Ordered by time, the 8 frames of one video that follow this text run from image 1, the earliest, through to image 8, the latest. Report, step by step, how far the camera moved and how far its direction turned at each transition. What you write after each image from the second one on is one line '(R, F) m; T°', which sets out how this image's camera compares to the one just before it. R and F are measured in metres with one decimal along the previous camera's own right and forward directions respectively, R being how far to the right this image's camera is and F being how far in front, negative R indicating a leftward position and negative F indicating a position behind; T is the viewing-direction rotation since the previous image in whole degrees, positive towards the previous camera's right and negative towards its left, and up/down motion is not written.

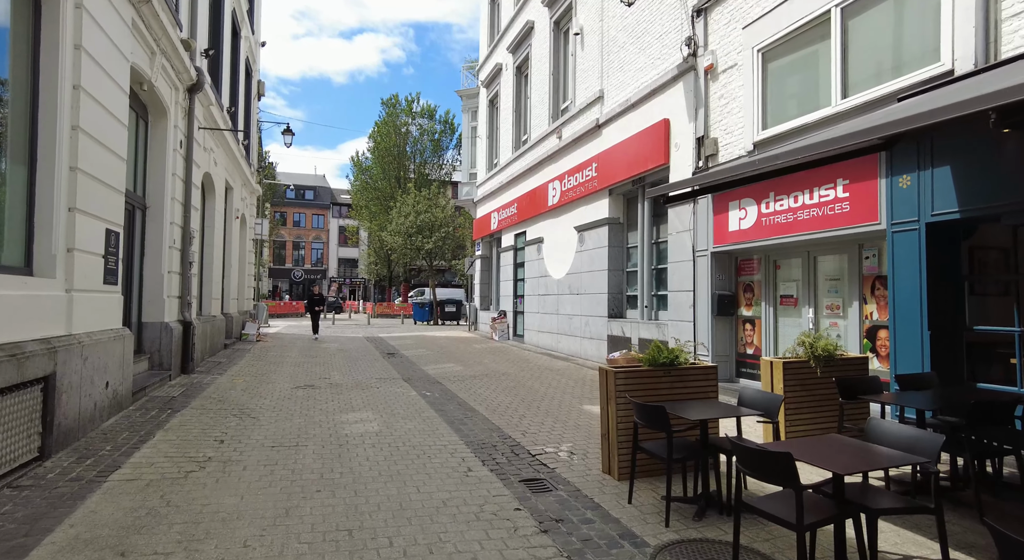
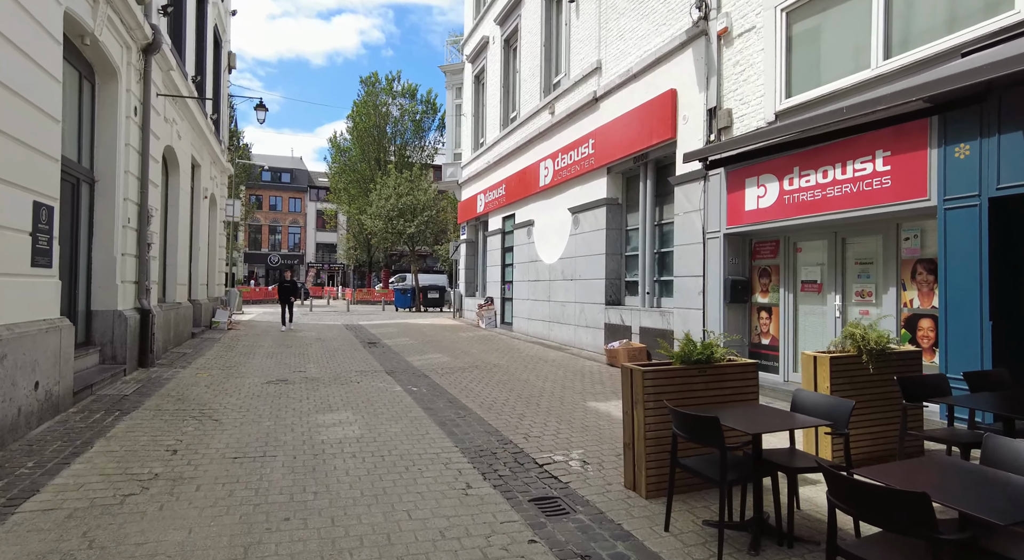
(-0.2, +0.8) m; +2°
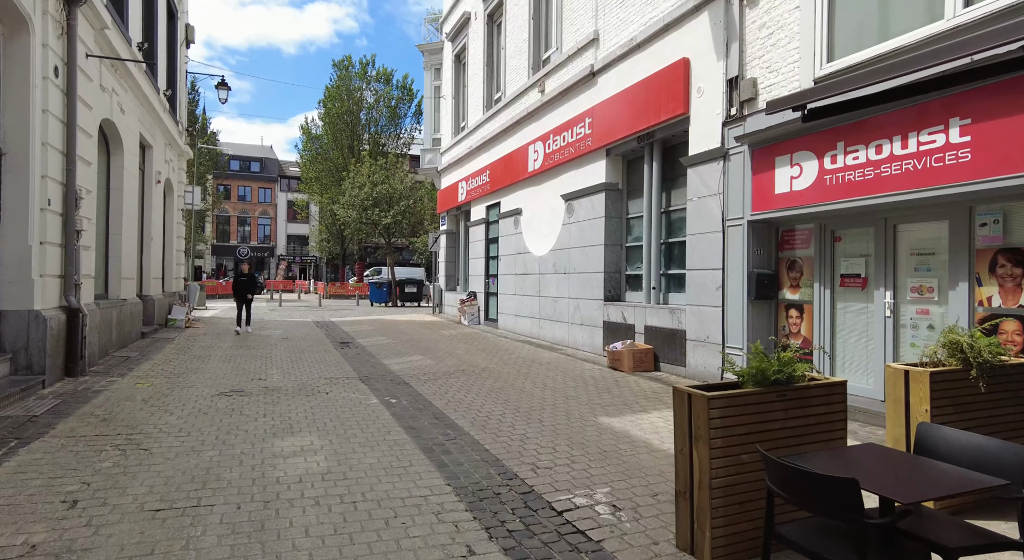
(-0.2, +1.1) m; +2°
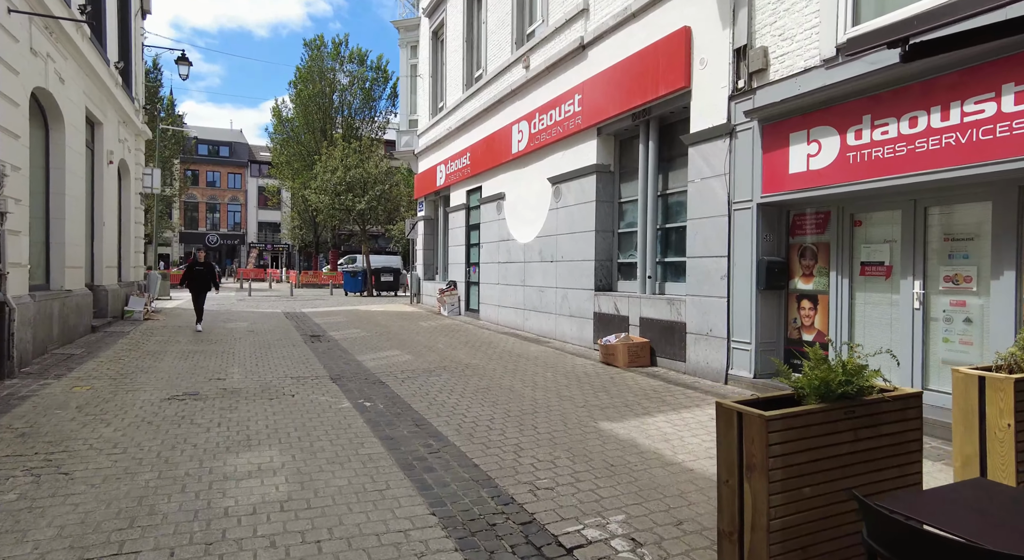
(-0.1, +0.7) m; +2°
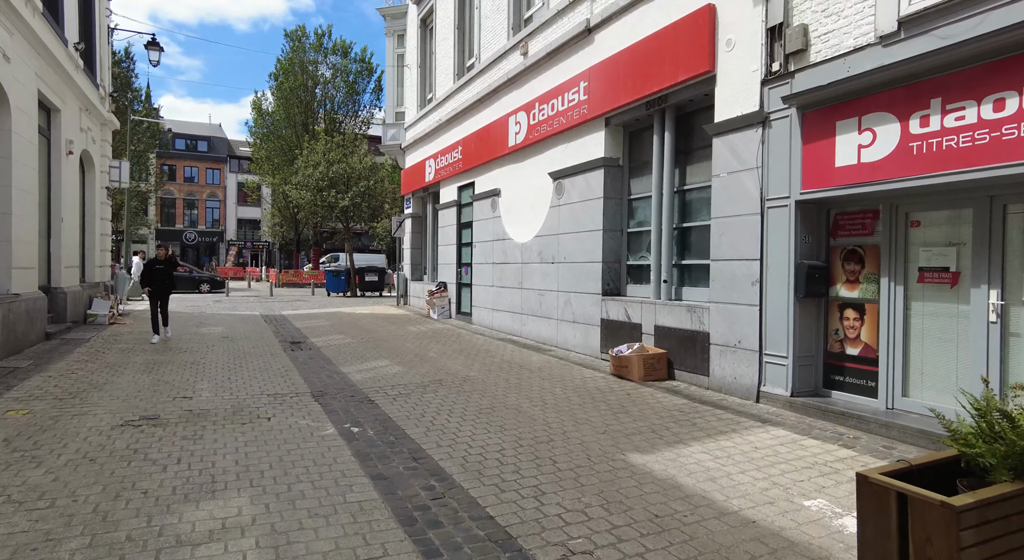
(-0.2, +0.8) m; +2°
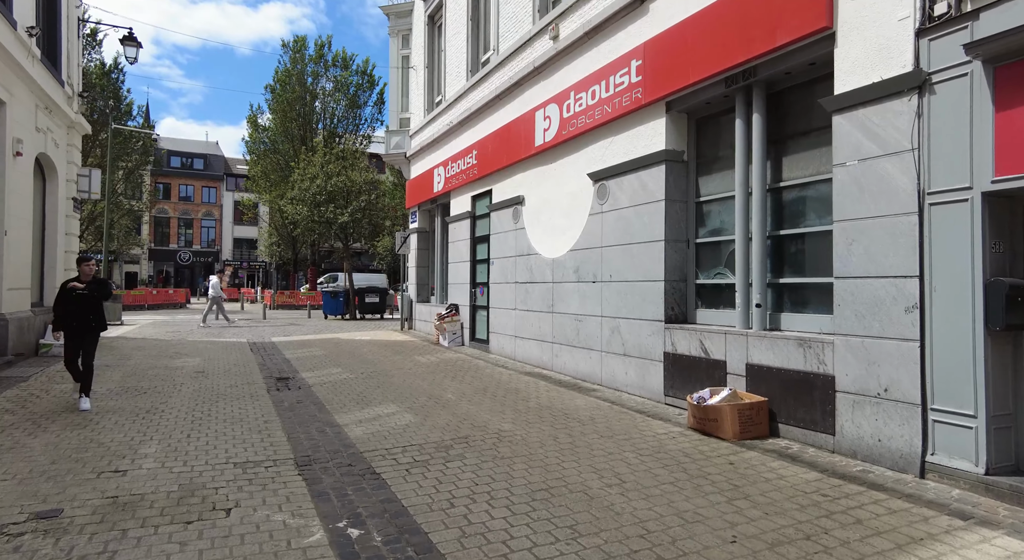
(-0.5, +1.8) m; 0°
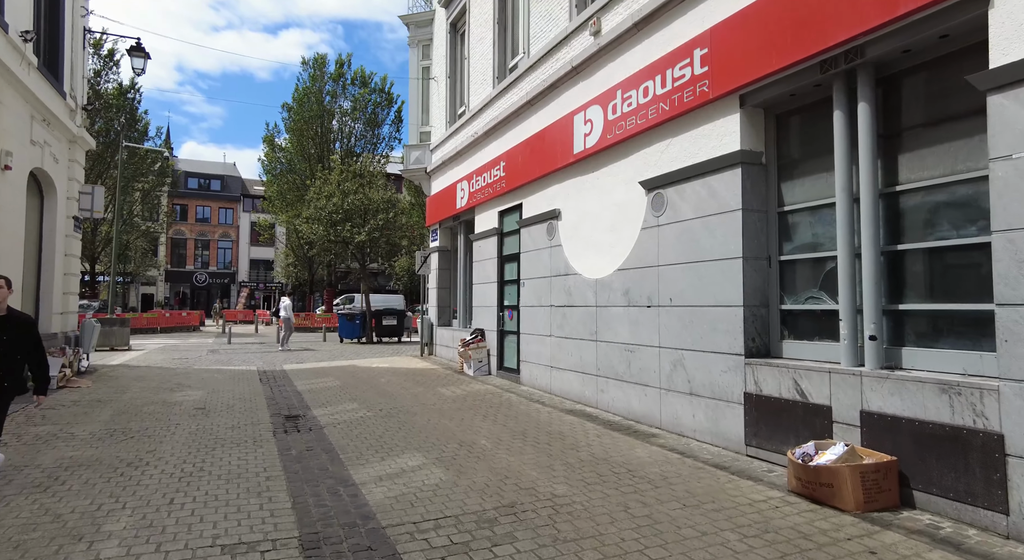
(-0.3, +1.1) m; -1°
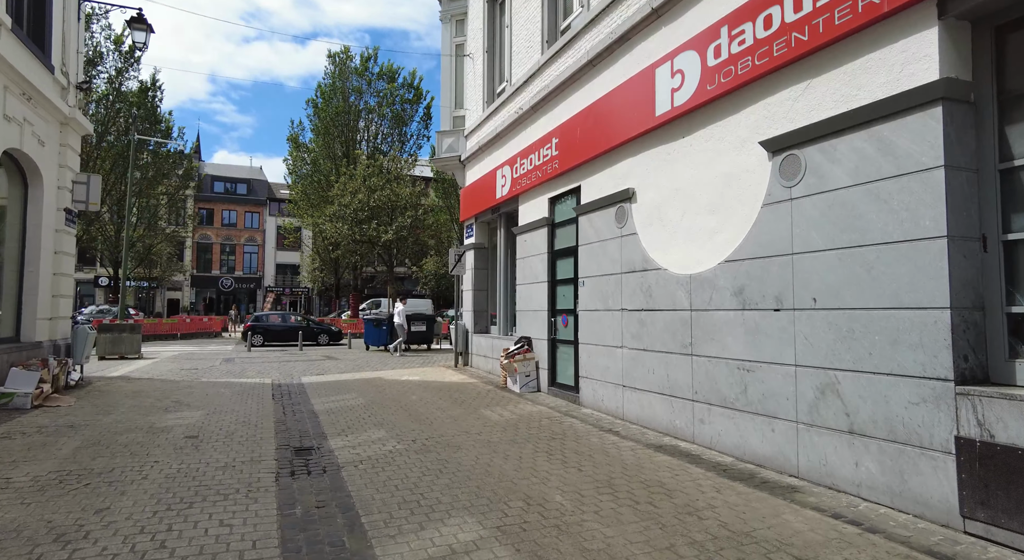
(-0.5, +1.9) m; -2°
